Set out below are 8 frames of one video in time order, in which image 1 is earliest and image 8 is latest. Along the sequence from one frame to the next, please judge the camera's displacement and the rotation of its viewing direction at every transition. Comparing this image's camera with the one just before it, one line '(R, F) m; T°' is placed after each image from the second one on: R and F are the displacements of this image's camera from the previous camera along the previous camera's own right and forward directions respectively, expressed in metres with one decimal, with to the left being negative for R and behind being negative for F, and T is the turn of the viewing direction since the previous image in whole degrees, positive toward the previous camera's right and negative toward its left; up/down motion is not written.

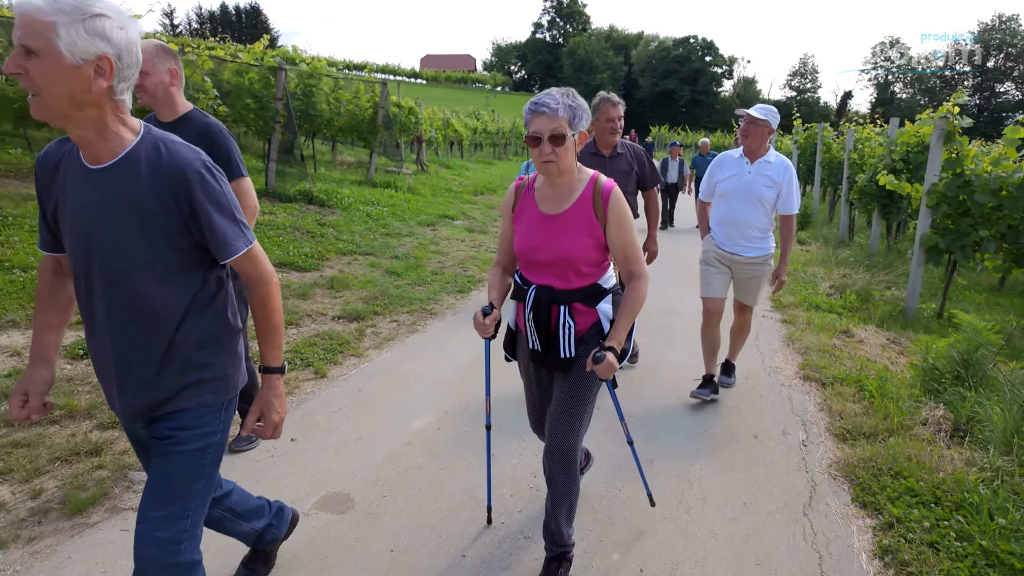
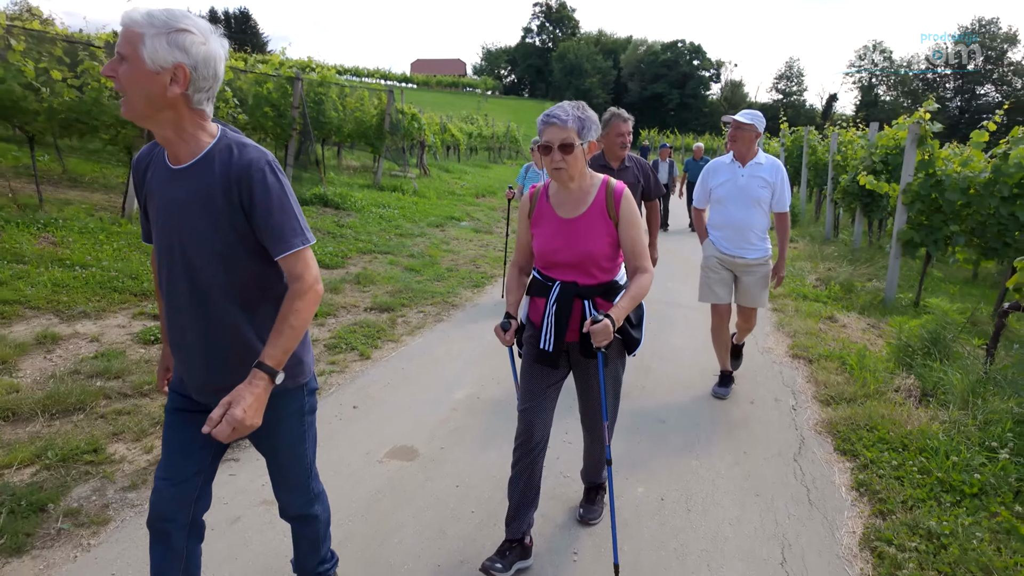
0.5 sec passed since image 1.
(-0.2, -0.5) m; +1°
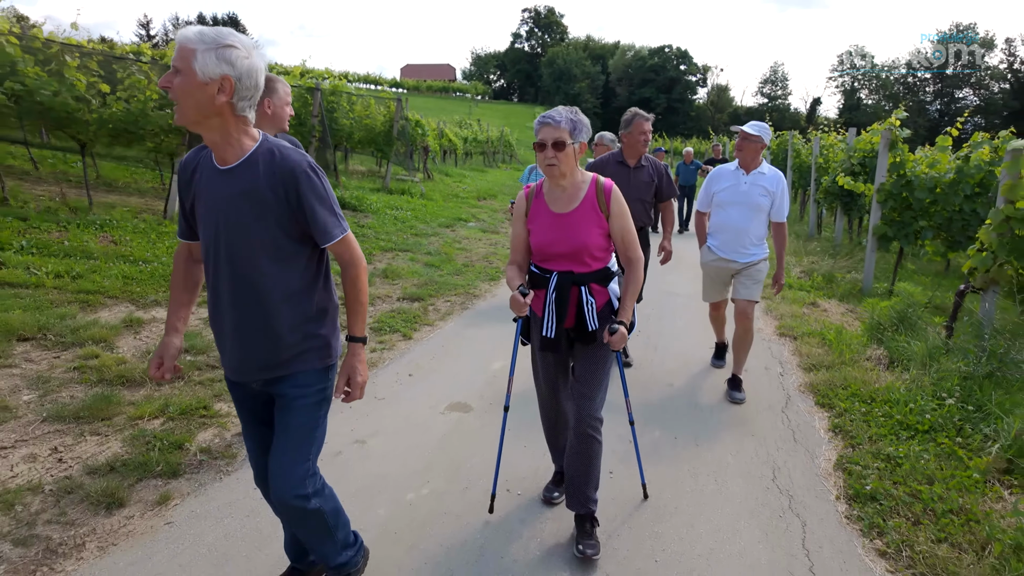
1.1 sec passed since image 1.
(-0.3, -0.7) m; +1°
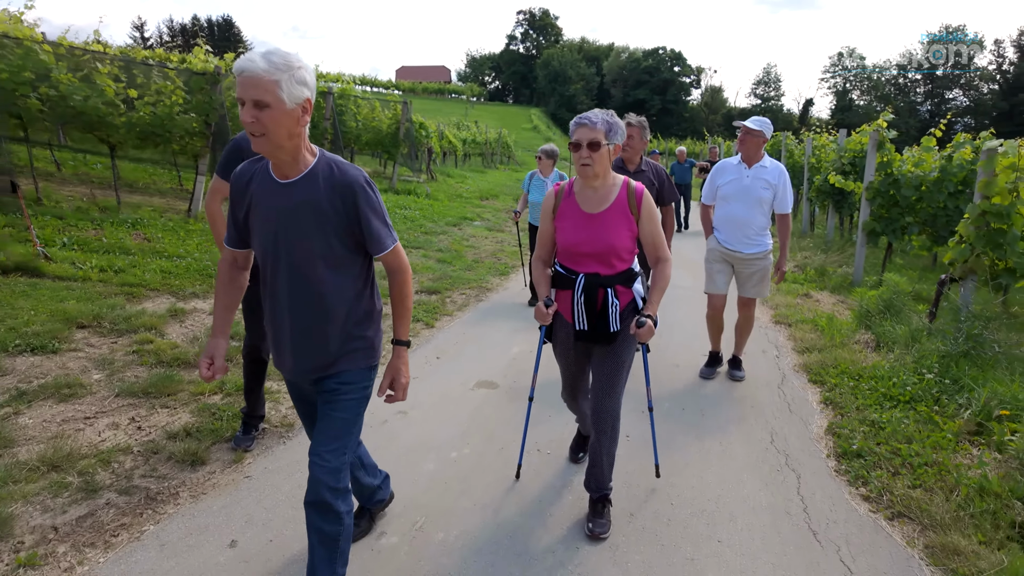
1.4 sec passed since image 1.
(-0.2, -0.4) m; 0°
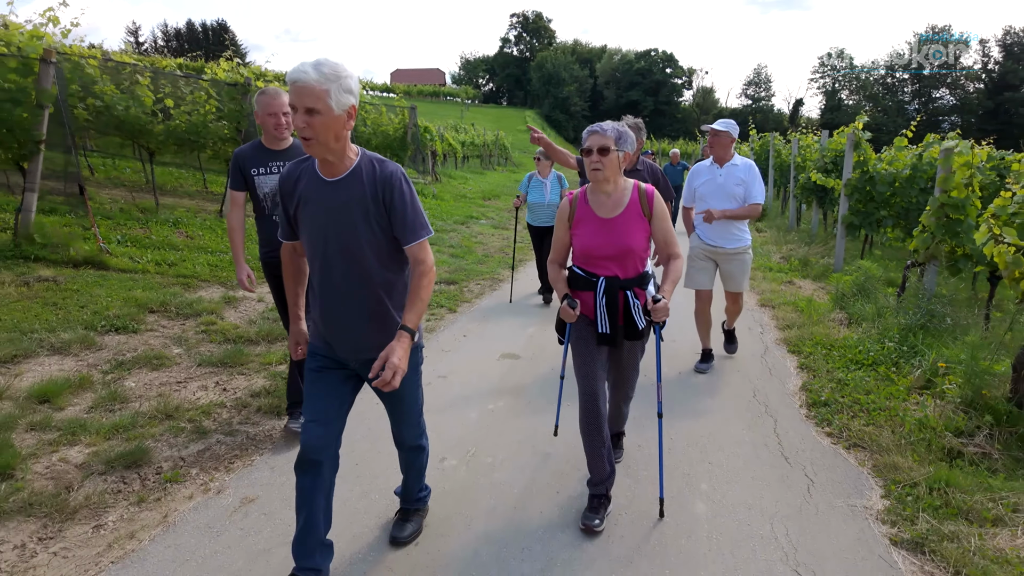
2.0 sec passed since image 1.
(-0.2, -0.7) m; +1°
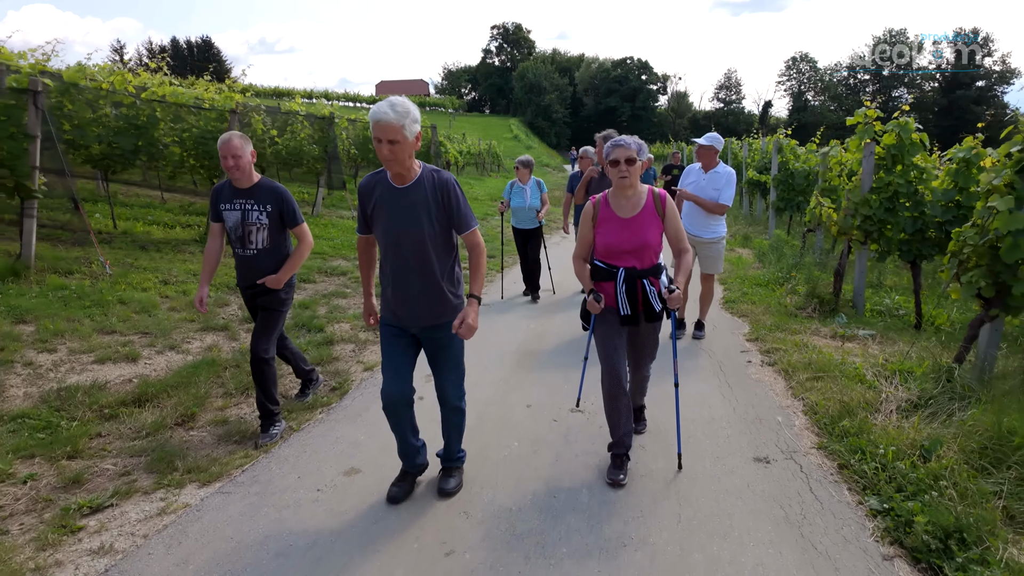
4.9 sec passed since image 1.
(-0.7, -3.0) m; +1°
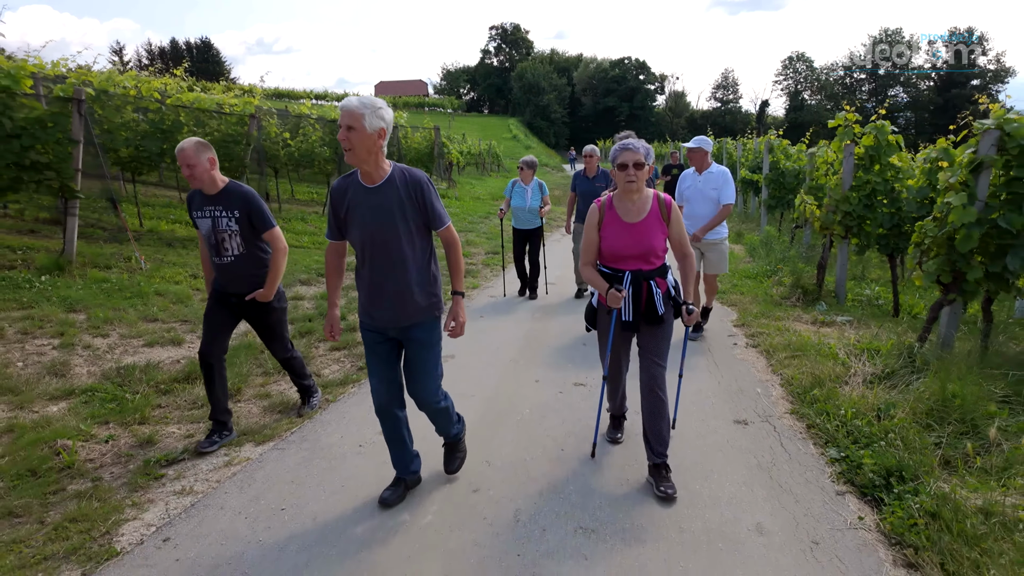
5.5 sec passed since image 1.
(-0.1, -0.5) m; 0°
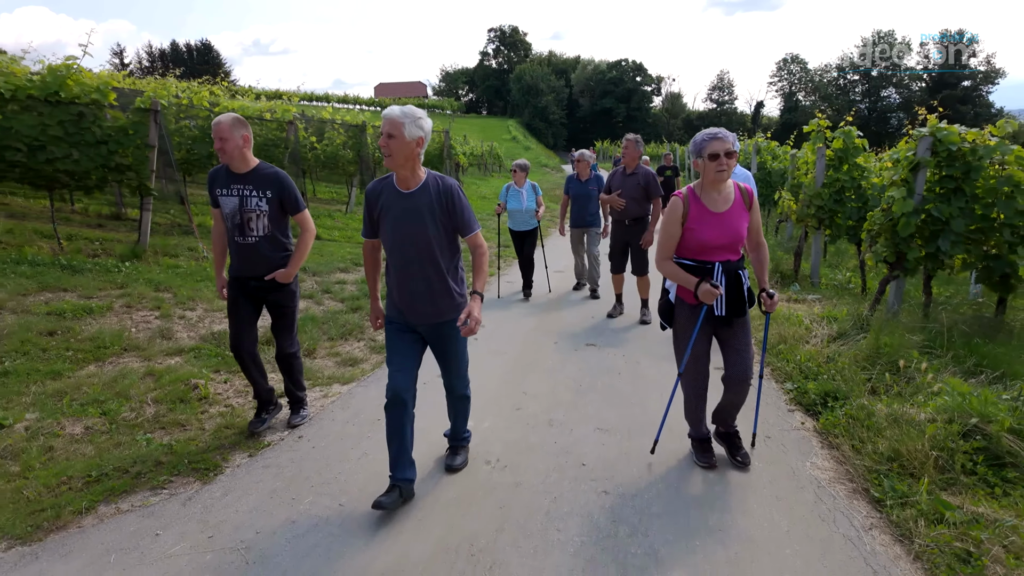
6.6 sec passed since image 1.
(-0.2, -1.0) m; 0°
